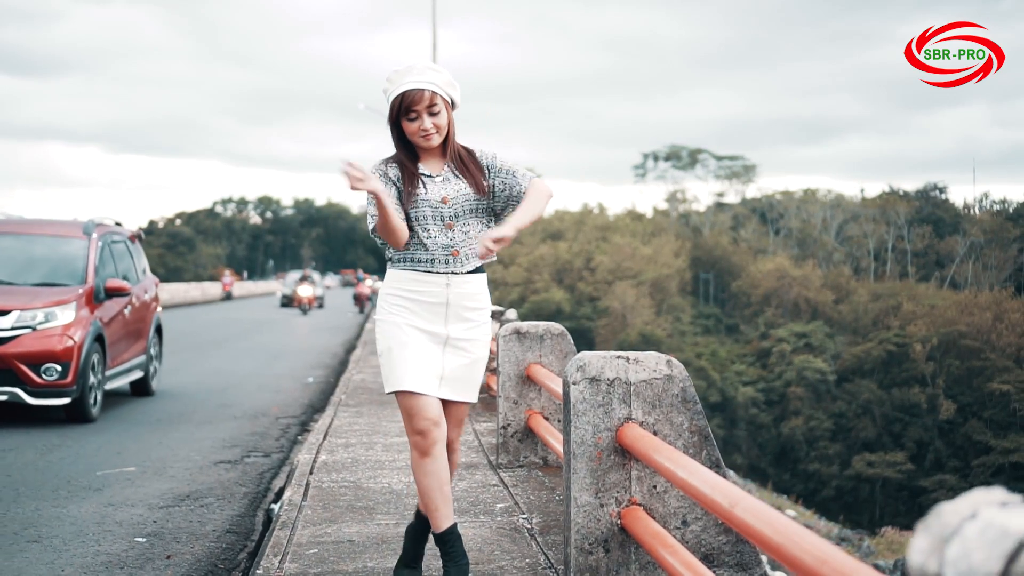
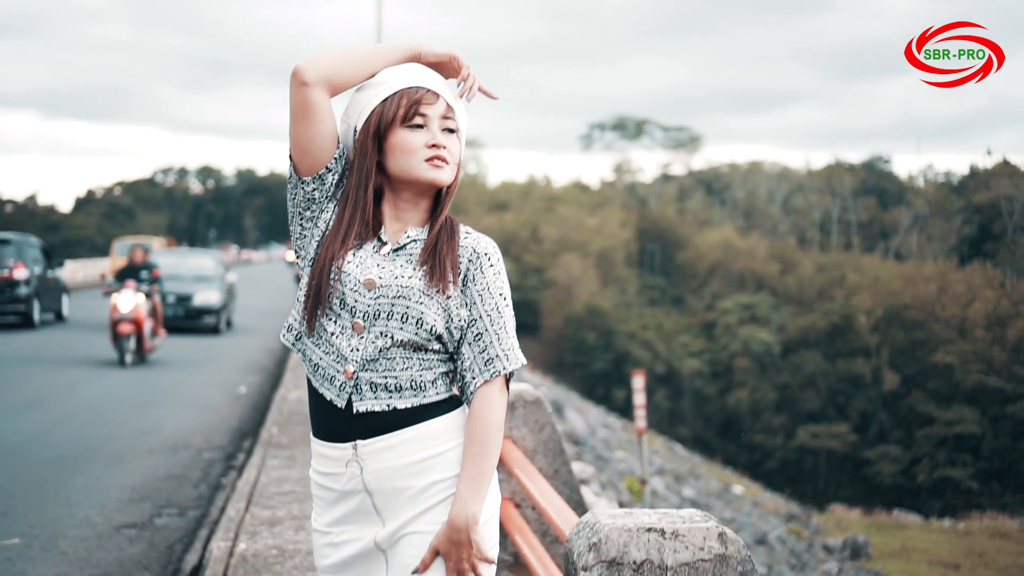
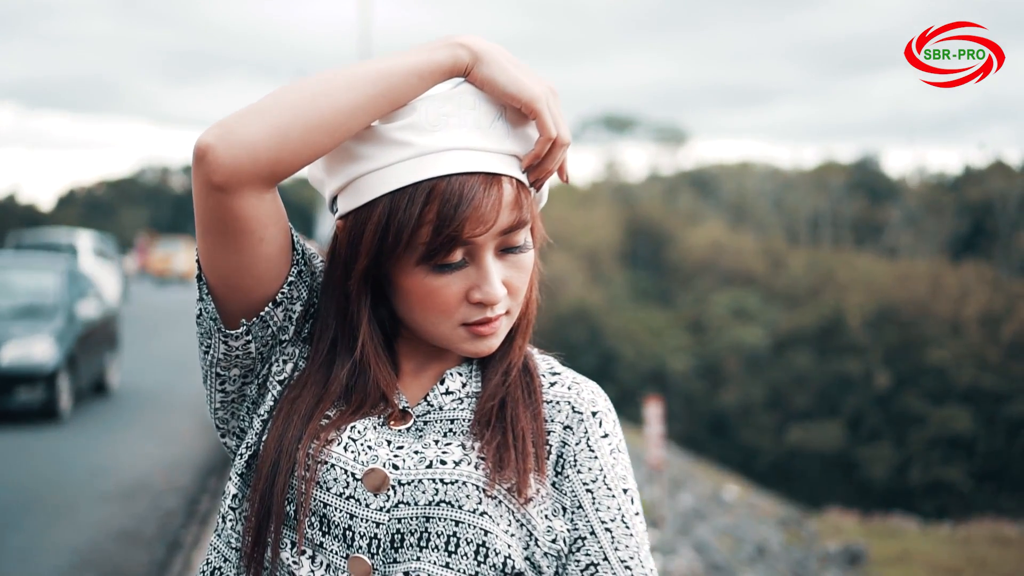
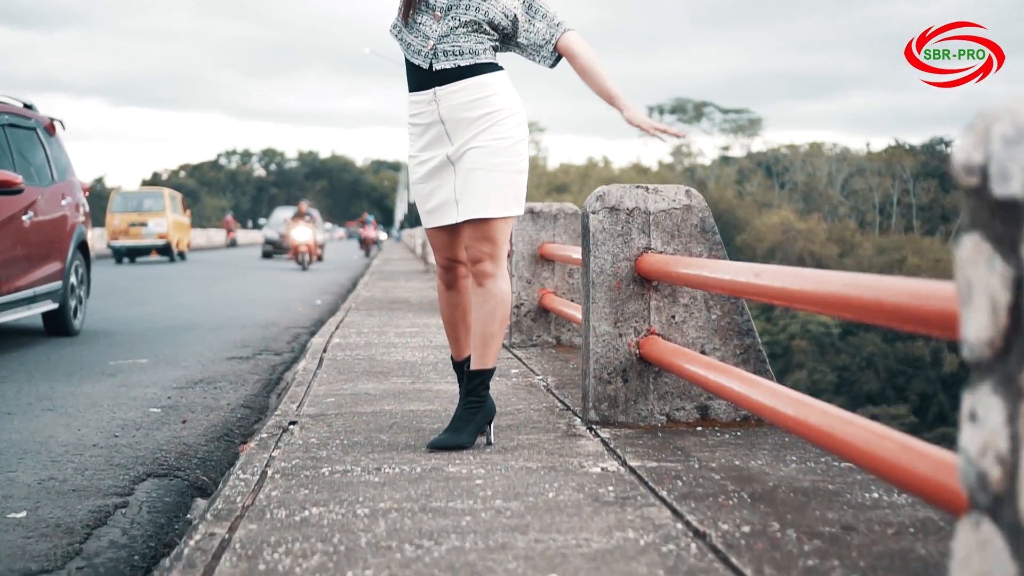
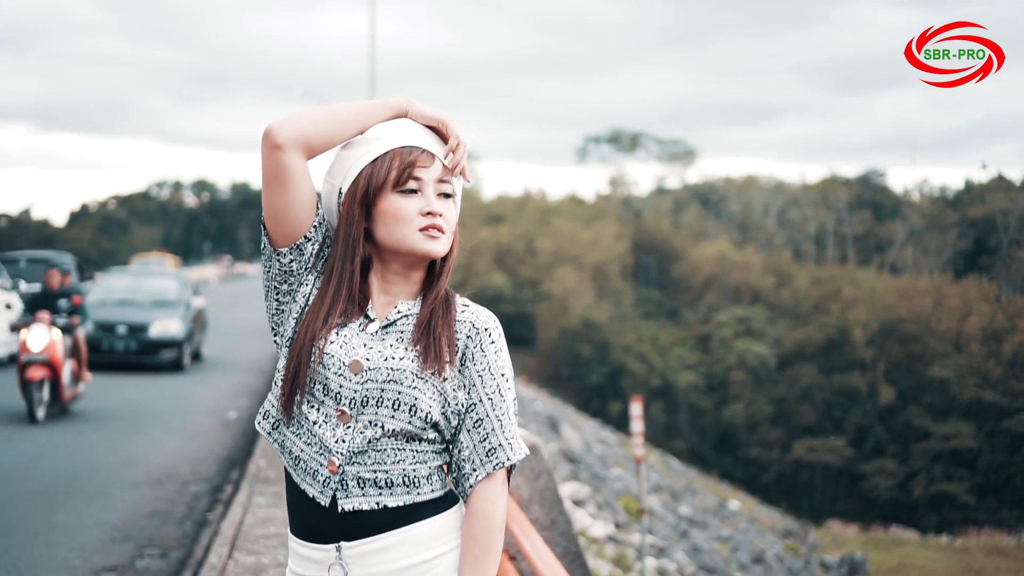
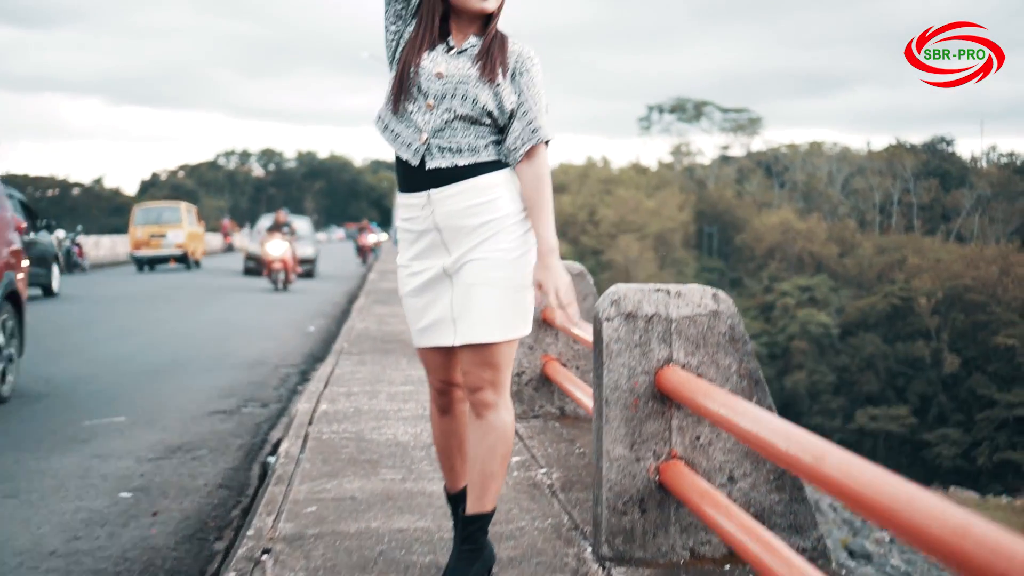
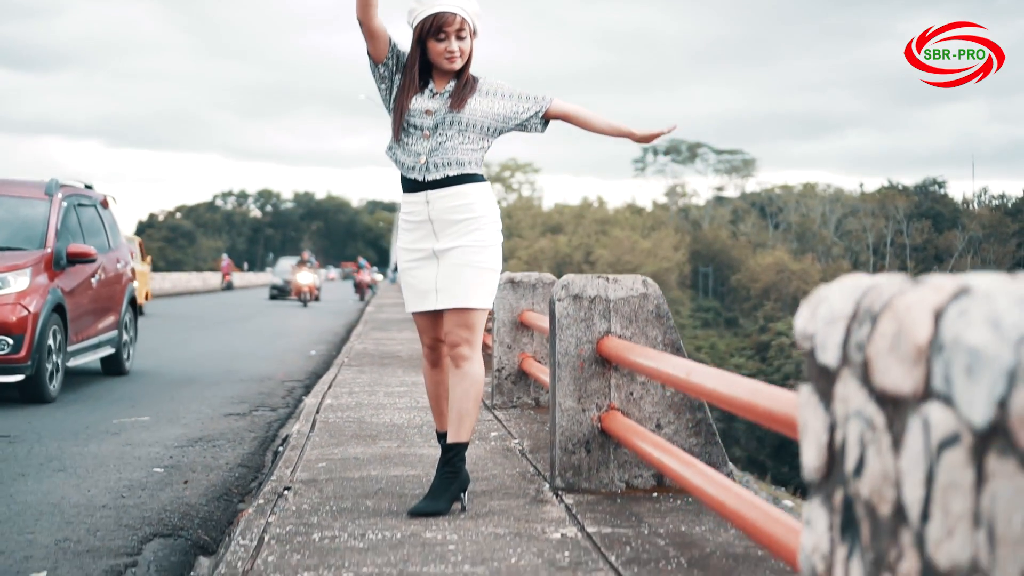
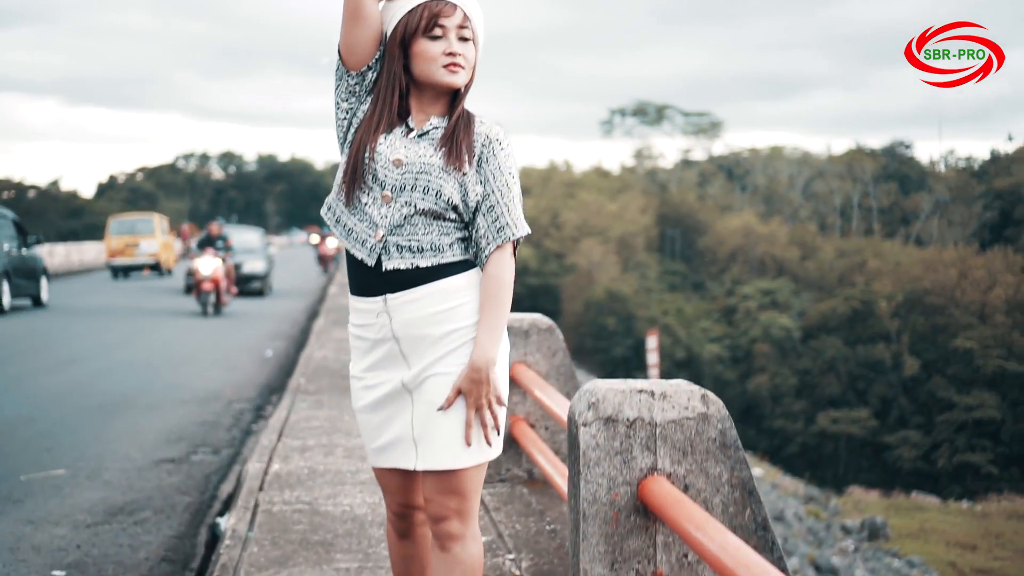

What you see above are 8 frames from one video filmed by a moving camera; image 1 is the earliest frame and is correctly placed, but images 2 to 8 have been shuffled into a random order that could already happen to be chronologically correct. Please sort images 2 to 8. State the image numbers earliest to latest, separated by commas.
7, 4, 6, 8, 2, 5, 3
